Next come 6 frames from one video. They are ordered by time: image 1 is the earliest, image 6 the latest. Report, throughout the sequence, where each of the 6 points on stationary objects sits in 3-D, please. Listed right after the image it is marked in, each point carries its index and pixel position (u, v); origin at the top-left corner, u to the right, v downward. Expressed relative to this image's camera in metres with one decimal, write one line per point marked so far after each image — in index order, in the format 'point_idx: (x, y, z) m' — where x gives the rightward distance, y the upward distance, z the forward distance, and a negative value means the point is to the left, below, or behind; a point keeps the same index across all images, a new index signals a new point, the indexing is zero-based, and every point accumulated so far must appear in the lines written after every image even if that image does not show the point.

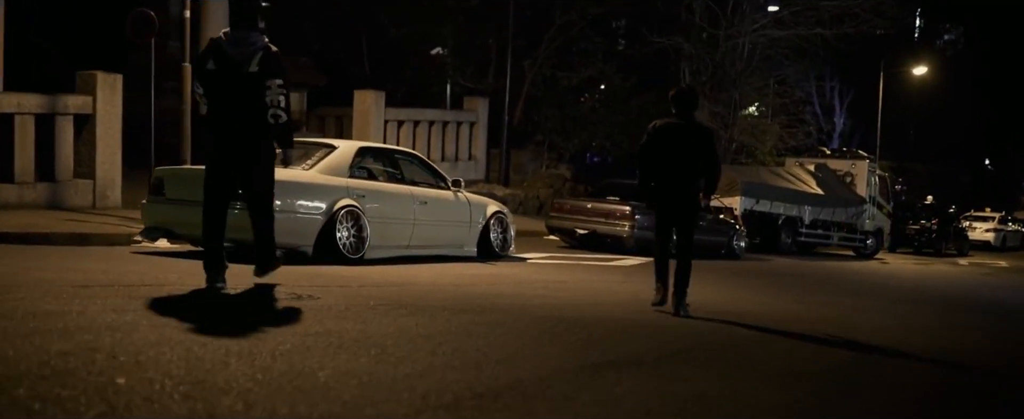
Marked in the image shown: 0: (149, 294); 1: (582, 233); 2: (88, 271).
0: (-2.2, -0.6, +7.2) m
1: (+1.1, -0.4, +18.1) m
2: (-3.1, -0.5, +8.6) m
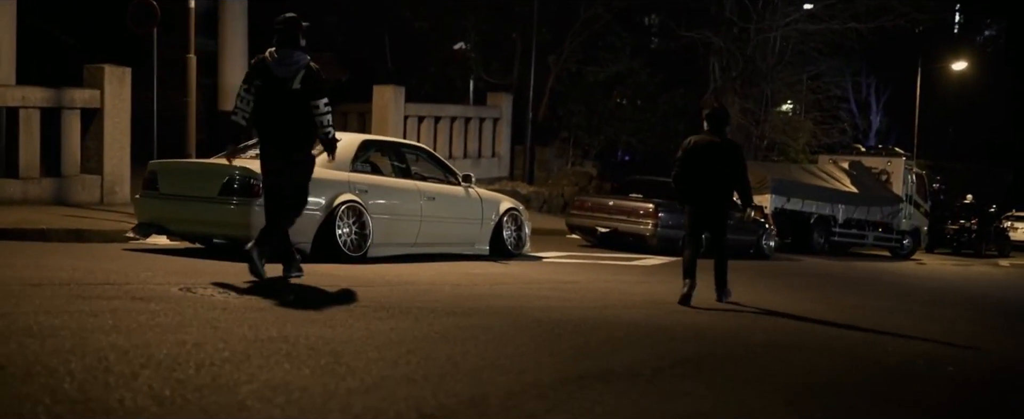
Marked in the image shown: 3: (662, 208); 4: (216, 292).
0: (-2.2, -0.5, +6.6) m
1: (+1.4, -0.3, +17.5) m
2: (-3.1, -0.4, +8.1) m
3: (+2.2, 0.0, +17.0) m
4: (-1.8, -0.5, +7.3) m
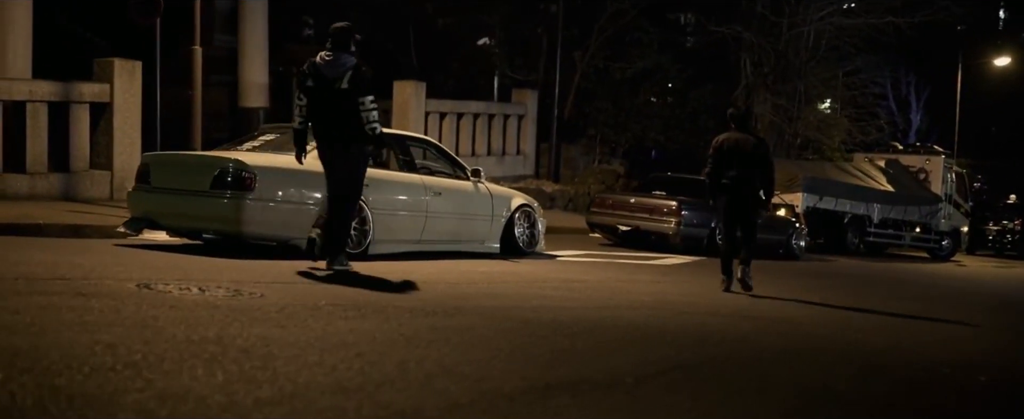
0: (-2.3, -0.5, +6.2) m
1: (+1.6, -0.3, +16.9) m
2: (-3.1, -0.4, +7.6) m
3: (+2.4, 0.0, +16.5) m
4: (-1.9, -0.5, +6.8) m
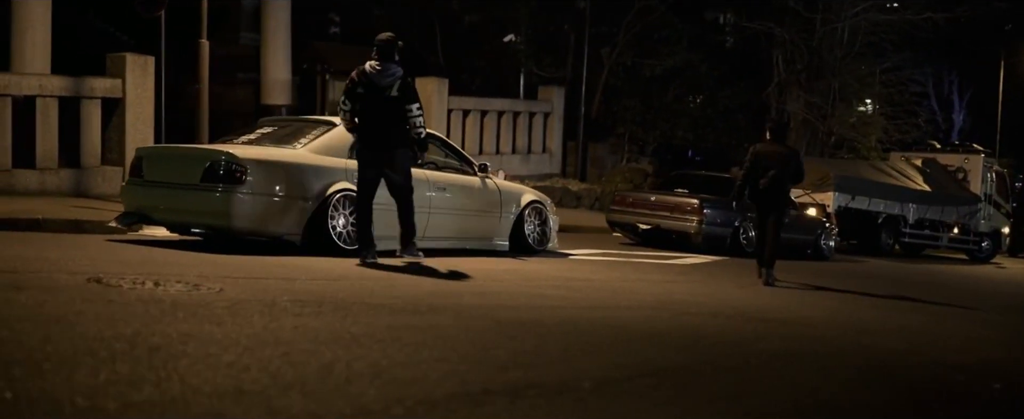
0: (-2.4, -0.4, +5.9) m
1: (+1.9, -0.3, +16.5) m
2: (-3.2, -0.3, +7.3) m
3: (+2.7, +0.1, +16.0) m
4: (-2.0, -0.4, +6.5) m
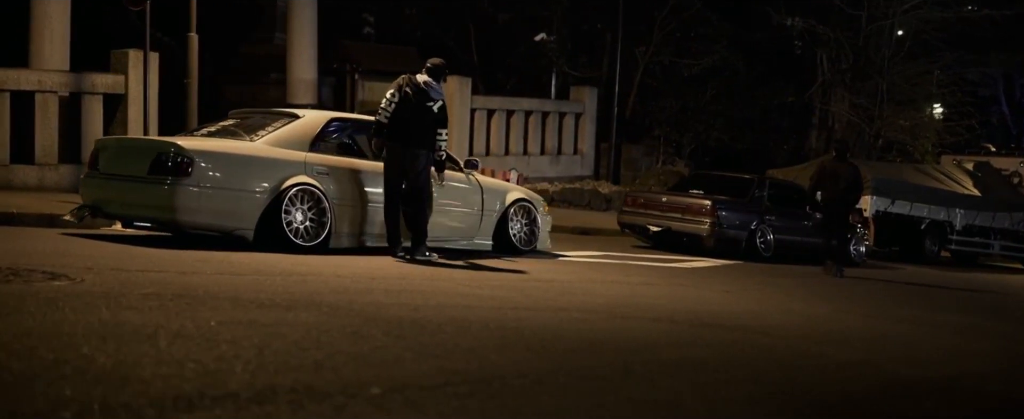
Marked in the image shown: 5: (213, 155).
0: (-3.0, -0.4, +5.5) m
1: (+2.0, -0.3, +15.8) m
2: (-3.6, -0.2, +7.0) m
3: (+2.7, 0.0, +15.3) m
4: (-2.5, -0.4, +6.1) m
5: (-2.3, +0.4, +9.3) m
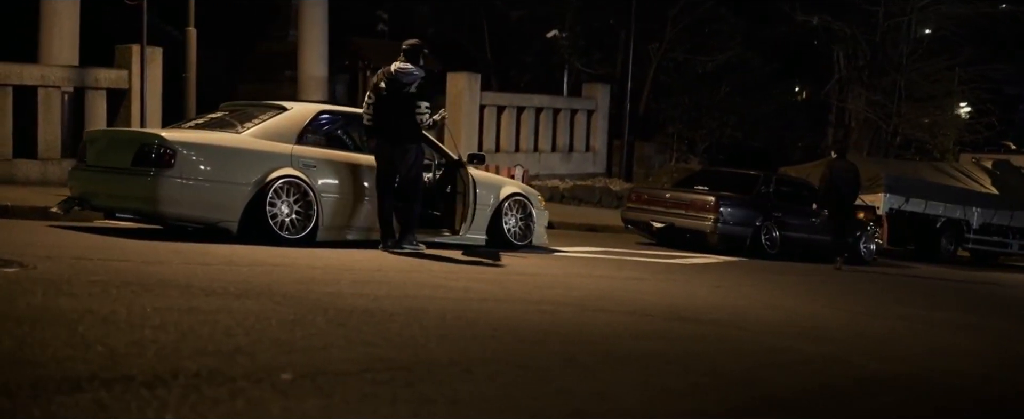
0: (-3.2, -0.3, +5.5) m
1: (+2.0, -0.2, +15.7) m
2: (-3.8, -0.2, +7.0) m
3: (+2.7, +0.1, +15.1) m
4: (-2.7, -0.3, +6.0) m
5: (-2.5, +0.5, +9.2) m
